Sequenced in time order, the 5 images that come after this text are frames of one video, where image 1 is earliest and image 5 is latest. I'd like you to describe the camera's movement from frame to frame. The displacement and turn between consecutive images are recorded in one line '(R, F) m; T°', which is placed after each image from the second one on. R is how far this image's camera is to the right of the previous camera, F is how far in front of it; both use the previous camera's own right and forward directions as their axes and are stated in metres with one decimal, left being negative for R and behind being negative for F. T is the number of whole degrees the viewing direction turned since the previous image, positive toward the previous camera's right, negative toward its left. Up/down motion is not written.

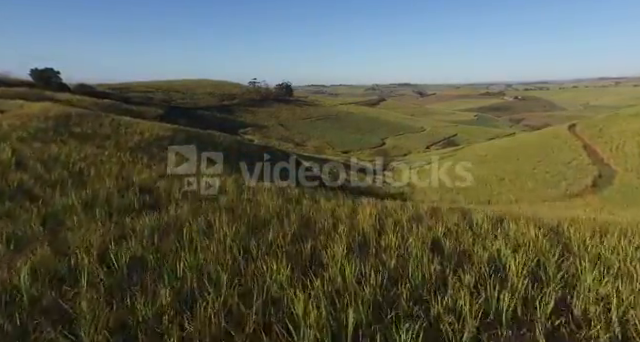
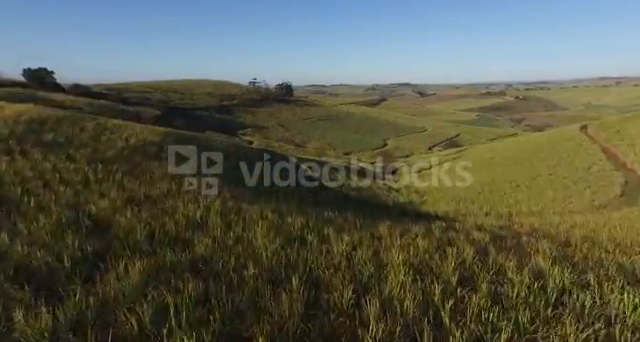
(-0.2, +2.0) m; 0°
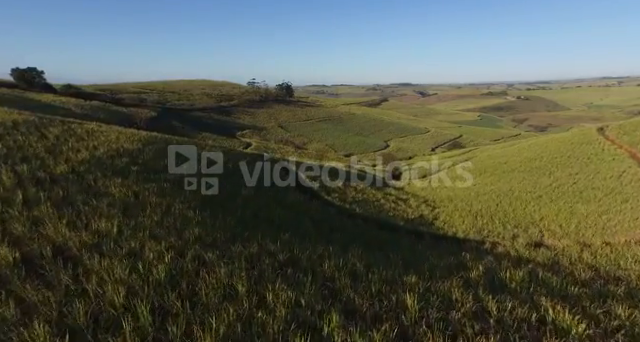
(+0.1, +2.9) m; 0°
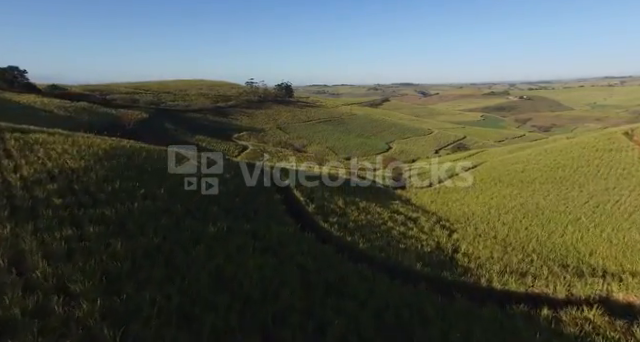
(+0.3, +4.3) m; 0°
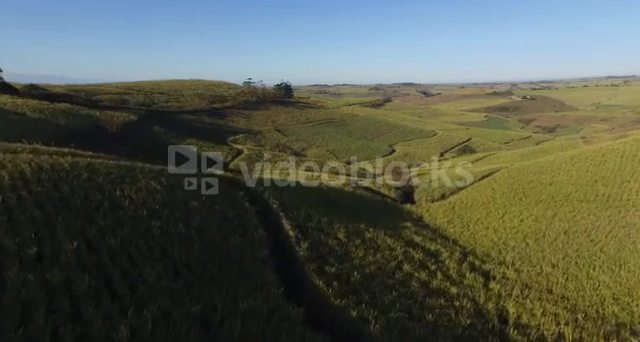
(+0.3, +5.7) m; 0°
